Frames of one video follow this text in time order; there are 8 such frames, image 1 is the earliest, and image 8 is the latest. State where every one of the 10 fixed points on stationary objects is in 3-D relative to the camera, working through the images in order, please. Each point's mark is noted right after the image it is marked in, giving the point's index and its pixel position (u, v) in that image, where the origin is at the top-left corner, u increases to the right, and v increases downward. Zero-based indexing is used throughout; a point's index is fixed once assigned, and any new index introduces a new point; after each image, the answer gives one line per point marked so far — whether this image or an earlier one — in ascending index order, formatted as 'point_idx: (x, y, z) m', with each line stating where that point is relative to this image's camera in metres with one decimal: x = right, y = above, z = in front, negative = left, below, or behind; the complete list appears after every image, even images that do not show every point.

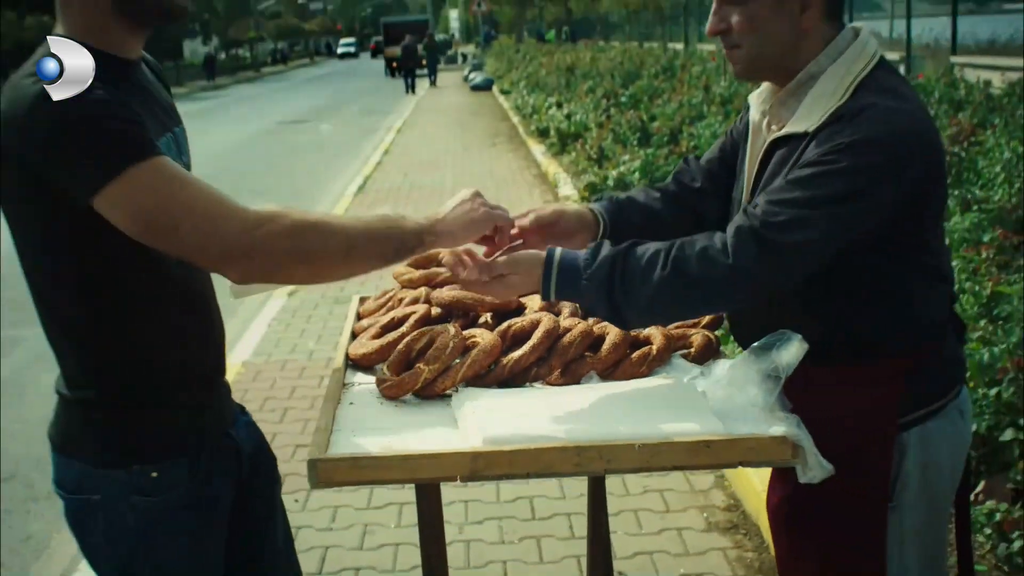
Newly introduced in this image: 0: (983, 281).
0: (+1.4, 0.0, +3.7) m
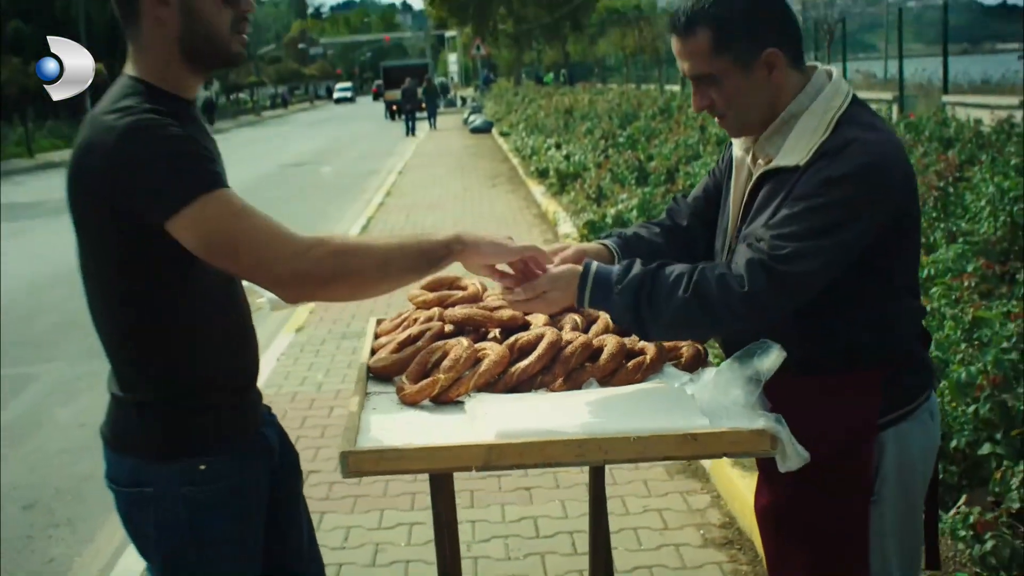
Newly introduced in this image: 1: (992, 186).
0: (+1.4, -0.1, +3.9) m
1: (+2.3, +0.5, +6.1) m
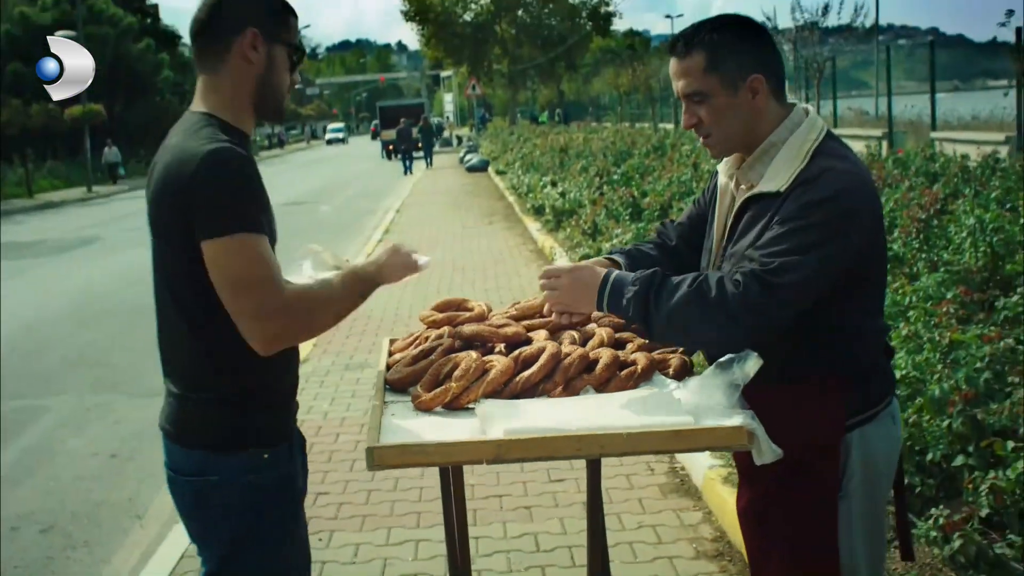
0: (+1.4, -0.1, +4.1) m
1: (+2.3, +0.3, +6.3) m
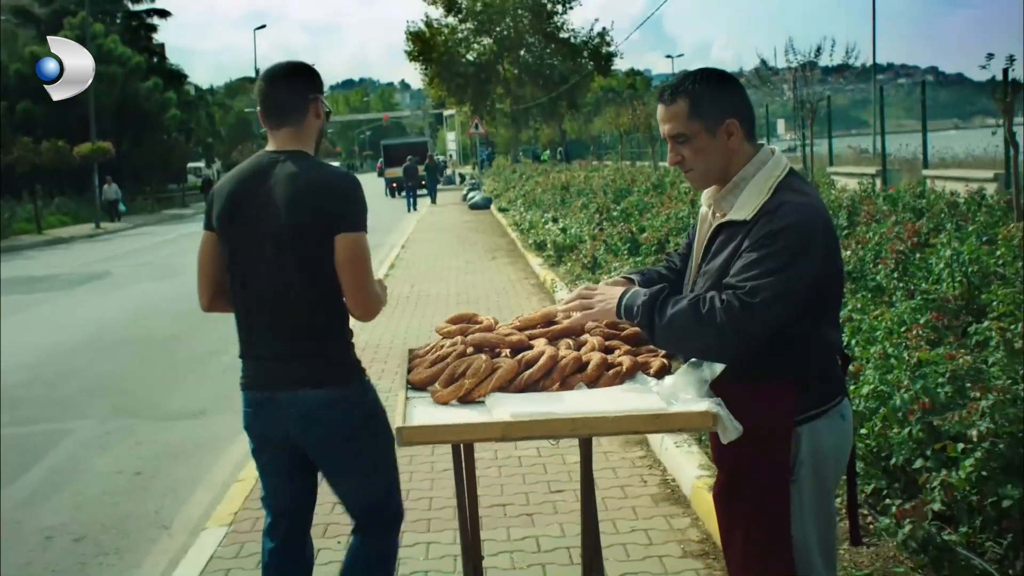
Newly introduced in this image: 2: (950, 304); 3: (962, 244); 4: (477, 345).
0: (+1.4, -0.2, +4.4) m
1: (+2.3, +0.2, +6.6) m
2: (+2.1, -0.1, +5.9) m
3: (+2.5, +0.2, +6.9) m
4: (-0.1, -0.1, +2.7) m
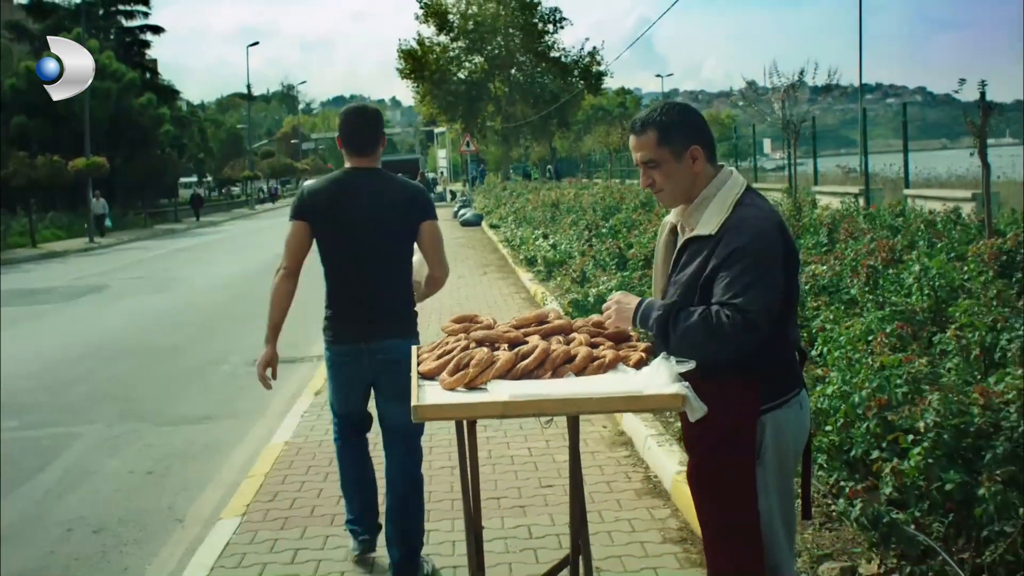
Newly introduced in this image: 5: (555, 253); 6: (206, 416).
0: (+1.4, -0.3, +4.8) m
1: (+2.3, +0.1, +7.0) m
2: (+2.0, -0.1, +6.3) m
3: (+2.5, +0.1, +7.3) m
4: (-0.1, -0.1, +3.1) m
5: (+0.5, +0.4, +14.1) m
6: (-2.1, -0.9, +8.4) m
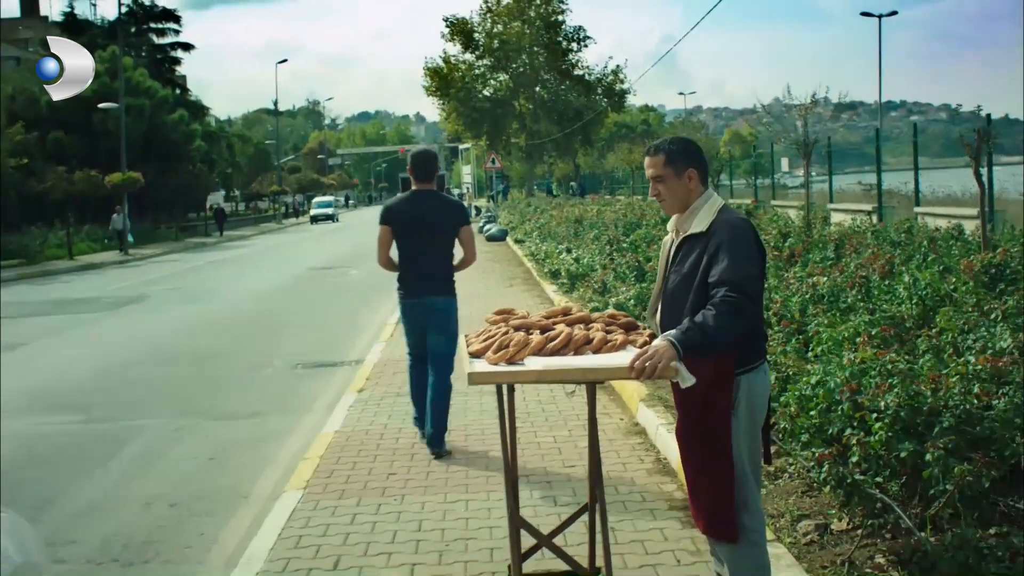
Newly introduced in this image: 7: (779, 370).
0: (+1.5, -0.3, +5.5) m
1: (+2.5, +0.1, +7.7) m
2: (+2.2, -0.2, +7.0) m
3: (+2.6, +0.1, +8.0) m
4: (0.0, -0.1, +3.8) m
5: (+0.8, +0.3, +14.9) m
6: (-1.9, -0.9, +9.2) m
7: (+1.3, -0.4, +5.9) m
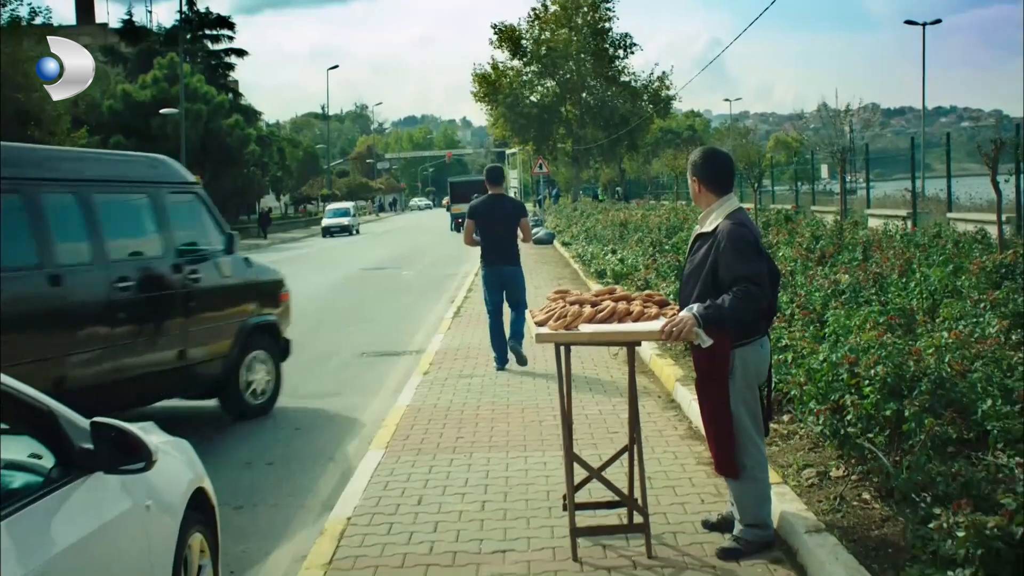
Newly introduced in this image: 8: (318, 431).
0: (+1.8, -0.2, +6.4) m
1: (+2.8, +0.1, +8.6) m
2: (+2.5, -0.1, +7.8) m
3: (+3.0, +0.1, +8.9) m
4: (+0.2, -0.1, +4.7) m
5: (+1.4, +0.3, +15.8) m
6: (-1.5, -0.9, +10.2) m
7: (+1.5, -0.3, +6.8) m
8: (-1.2, -1.0, +8.0) m
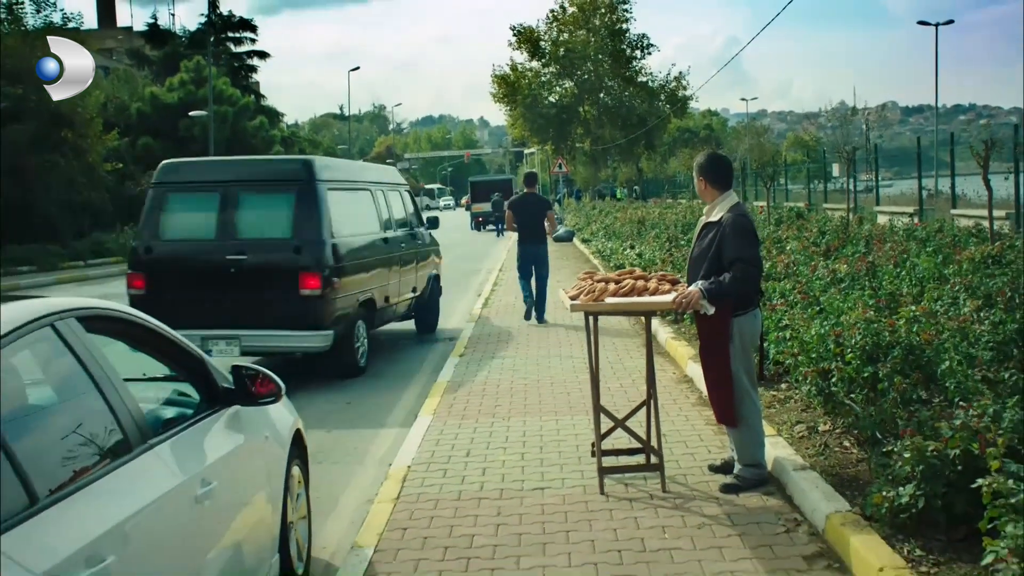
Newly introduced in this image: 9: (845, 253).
0: (+2.0, -0.2, +7.3) m
1: (+3.0, +0.2, +9.5) m
2: (+2.7, -0.1, +8.7) m
3: (+3.2, +0.2, +9.8) m
4: (+0.4, 0.0, +5.7) m
5: (+1.7, +0.4, +16.7) m
6: (-1.2, -0.8, +11.1) m
7: (+1.7, -0.3, +7.7) m
8: (-1.0, -0.9, +9.0) m
9: (+3.3, +0.4, +12.5) m
